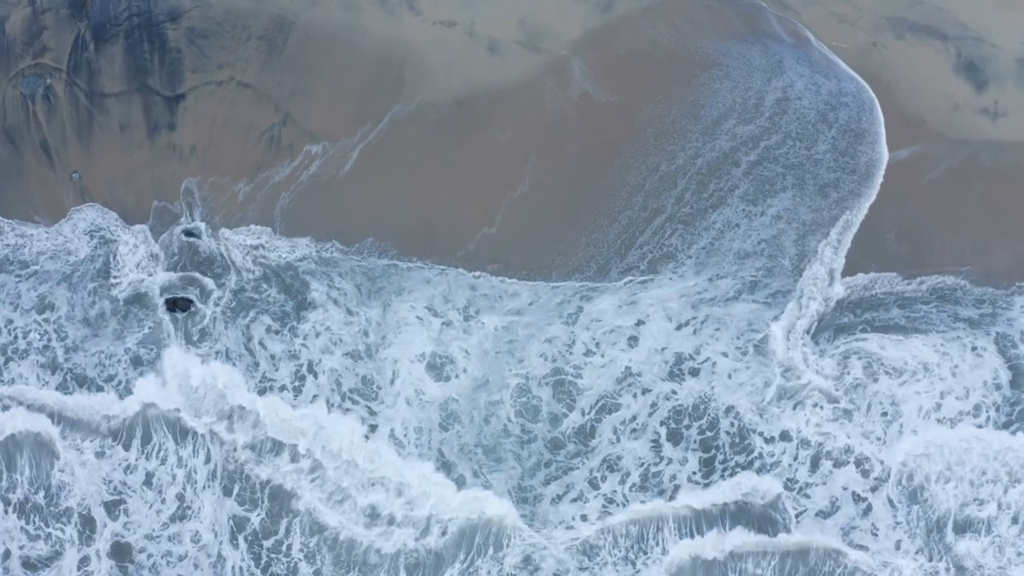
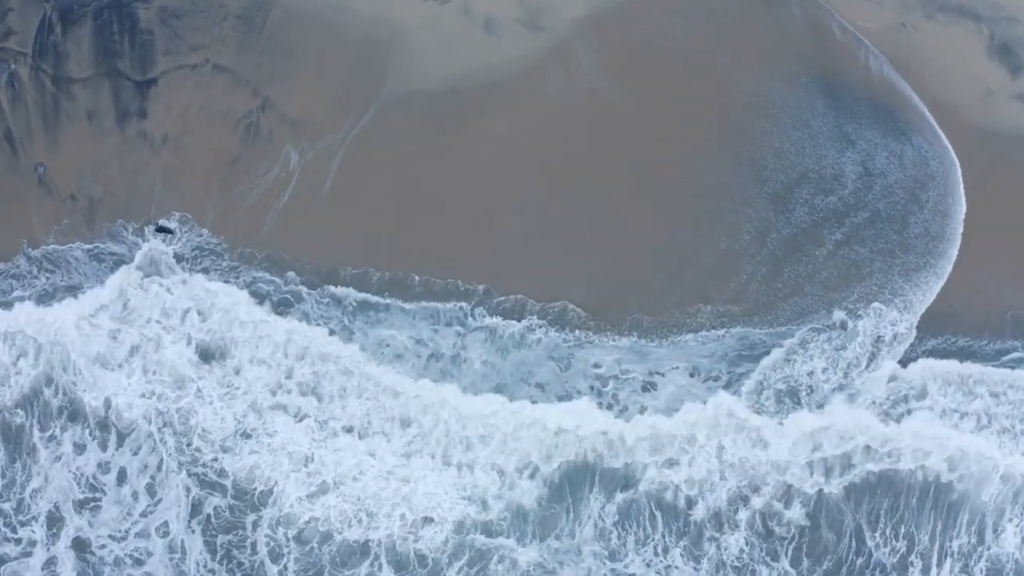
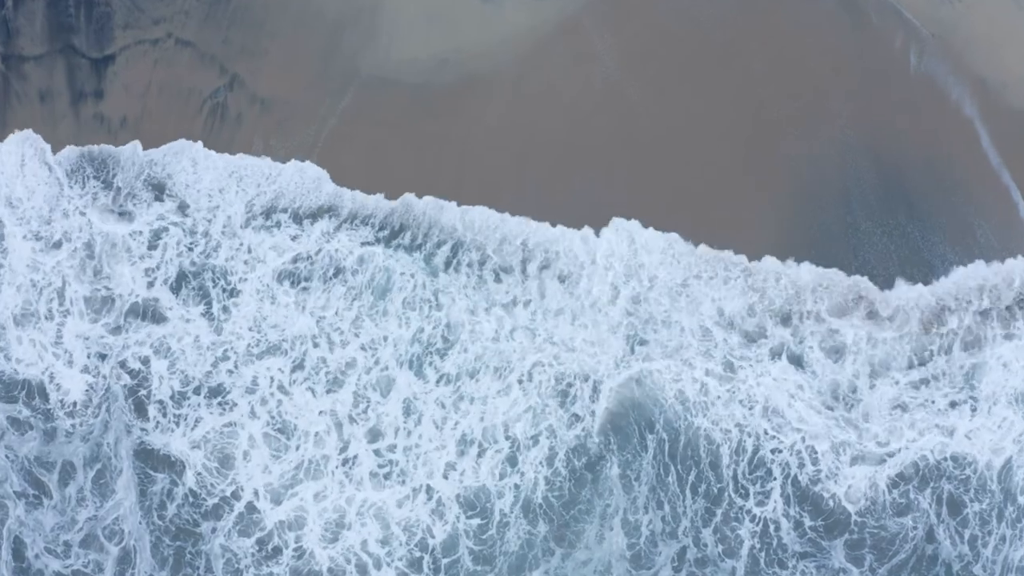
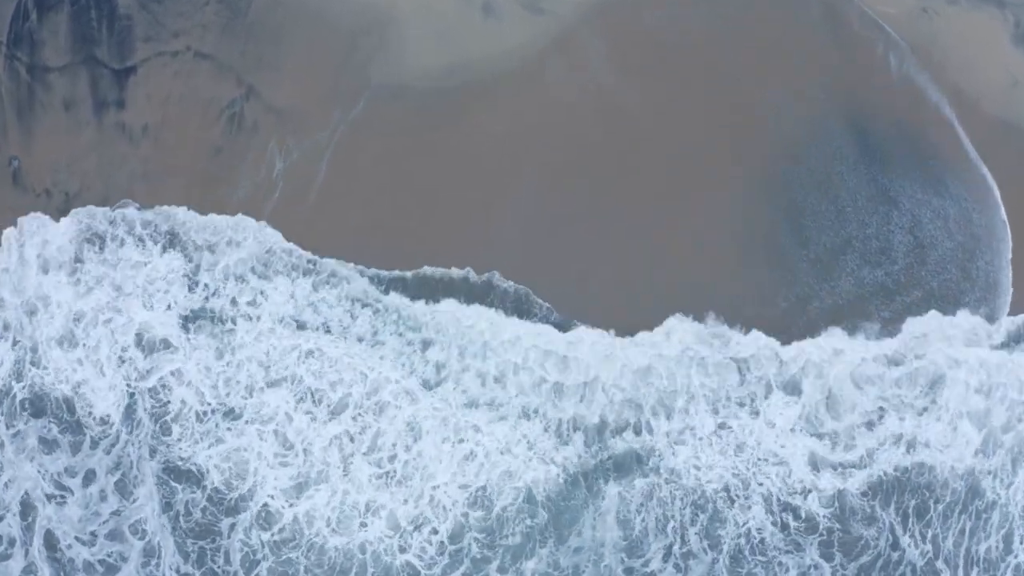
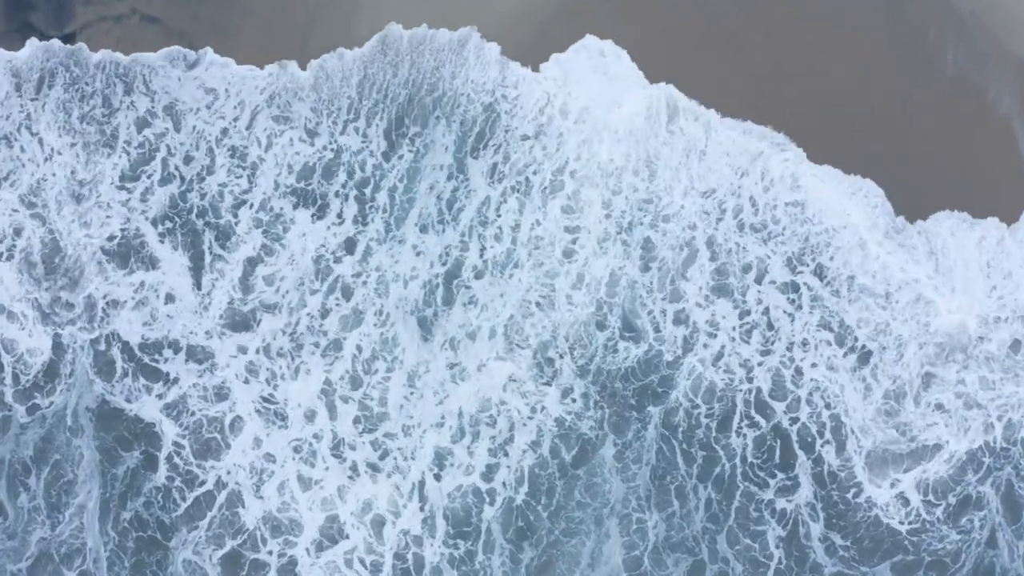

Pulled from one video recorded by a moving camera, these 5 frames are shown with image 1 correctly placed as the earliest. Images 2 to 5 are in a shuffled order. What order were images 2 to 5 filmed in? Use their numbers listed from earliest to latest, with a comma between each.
2, 4, 3, 5
